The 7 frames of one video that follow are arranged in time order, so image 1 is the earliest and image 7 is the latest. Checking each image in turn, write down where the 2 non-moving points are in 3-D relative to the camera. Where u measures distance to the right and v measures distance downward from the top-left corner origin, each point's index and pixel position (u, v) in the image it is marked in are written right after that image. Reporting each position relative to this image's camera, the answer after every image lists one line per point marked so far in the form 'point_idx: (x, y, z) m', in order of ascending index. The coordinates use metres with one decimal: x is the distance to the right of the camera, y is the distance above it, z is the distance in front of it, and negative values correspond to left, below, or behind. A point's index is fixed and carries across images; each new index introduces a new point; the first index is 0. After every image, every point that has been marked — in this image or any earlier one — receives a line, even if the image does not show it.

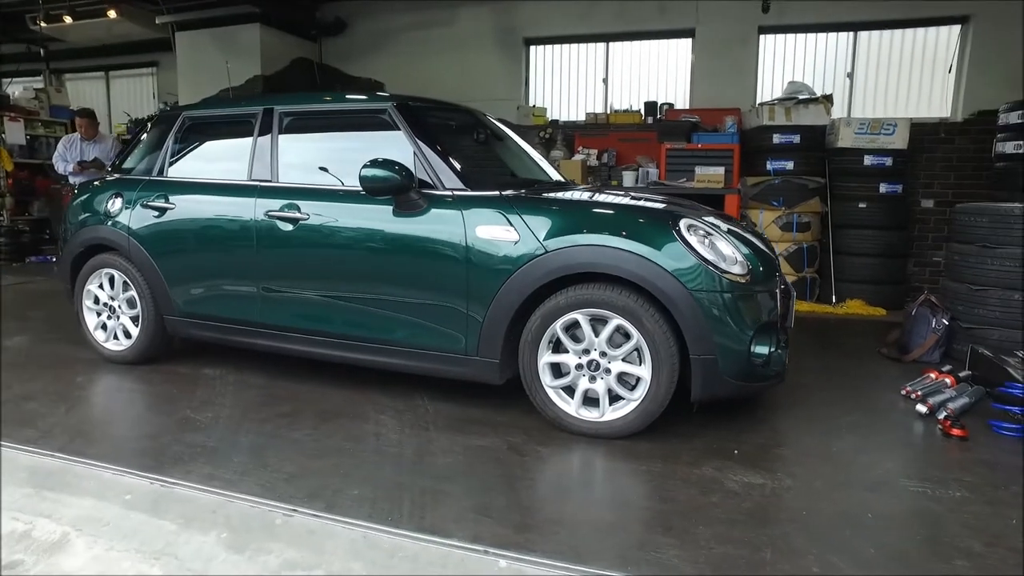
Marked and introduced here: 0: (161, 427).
0: (-1.6, -0.6, +3.2) m
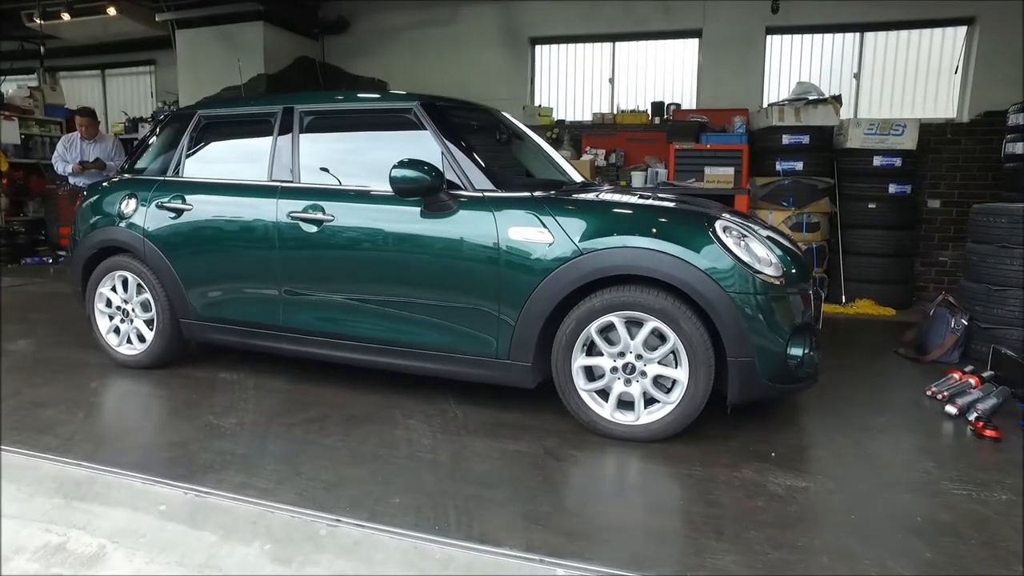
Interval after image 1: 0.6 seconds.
0: (-1.5, -0.7, +3.1) m
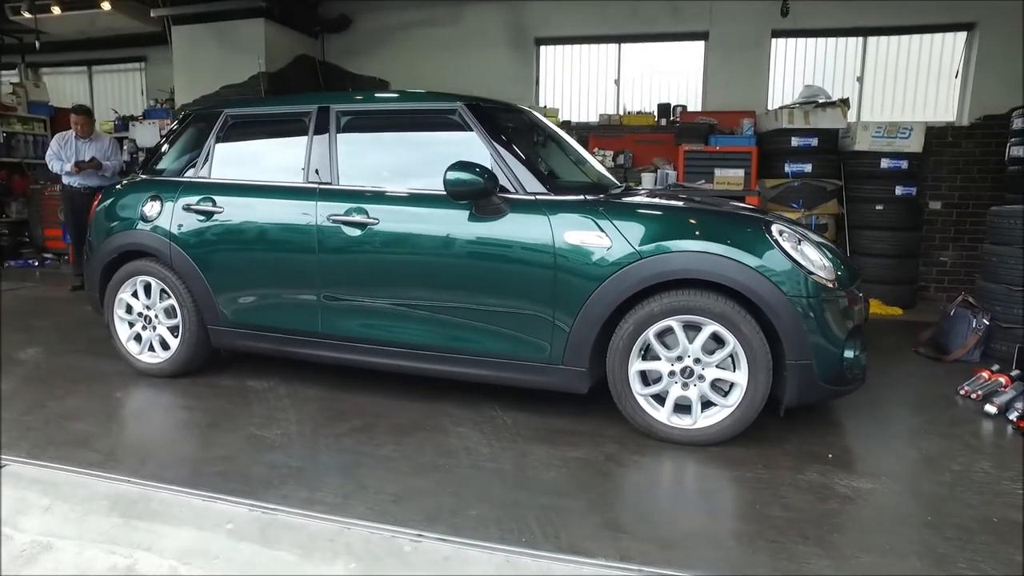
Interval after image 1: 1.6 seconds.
0: (-1.2, -0.7, +3.0) m
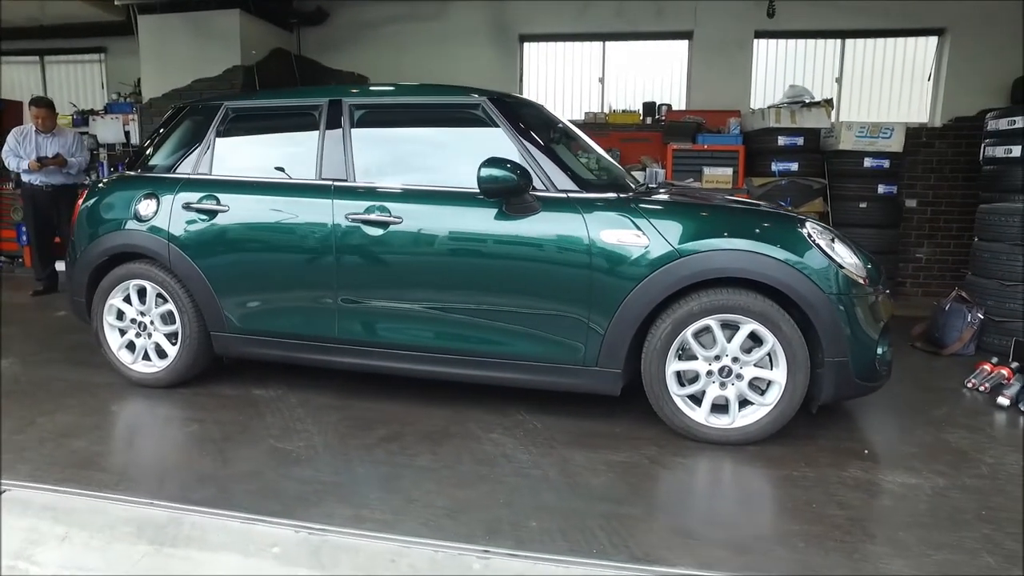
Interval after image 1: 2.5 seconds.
0: (-1.0, -0.7, +2.8) m
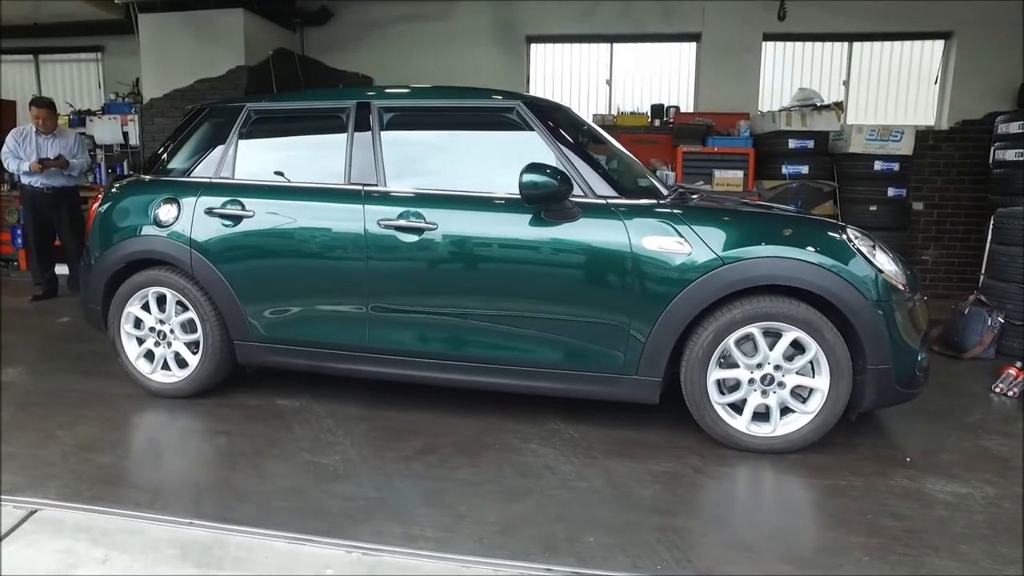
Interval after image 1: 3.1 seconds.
0: (-0.9, -0.7, +2.7) m
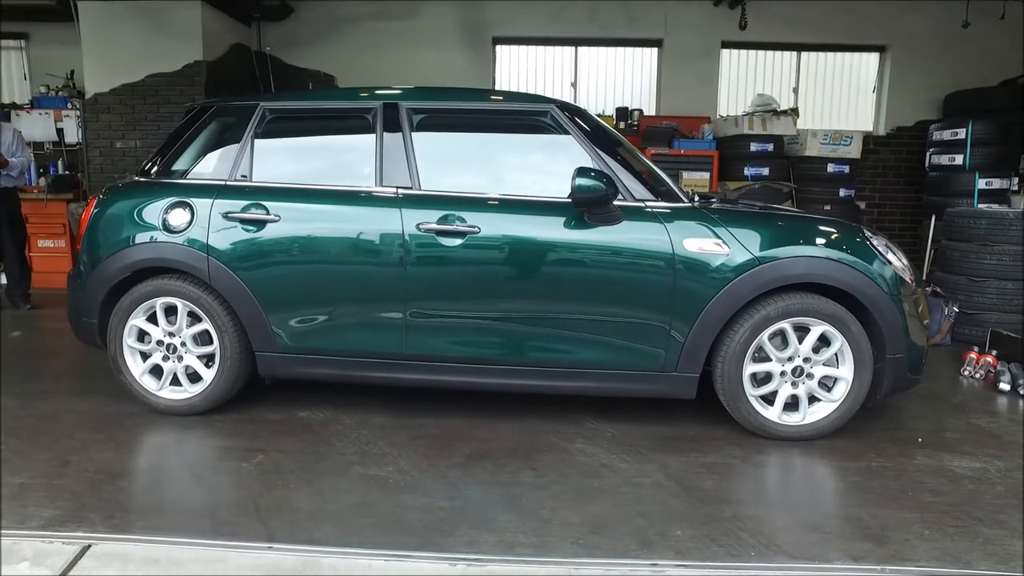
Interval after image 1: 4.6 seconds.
0: (-0.6, -0.8, +2.6) m
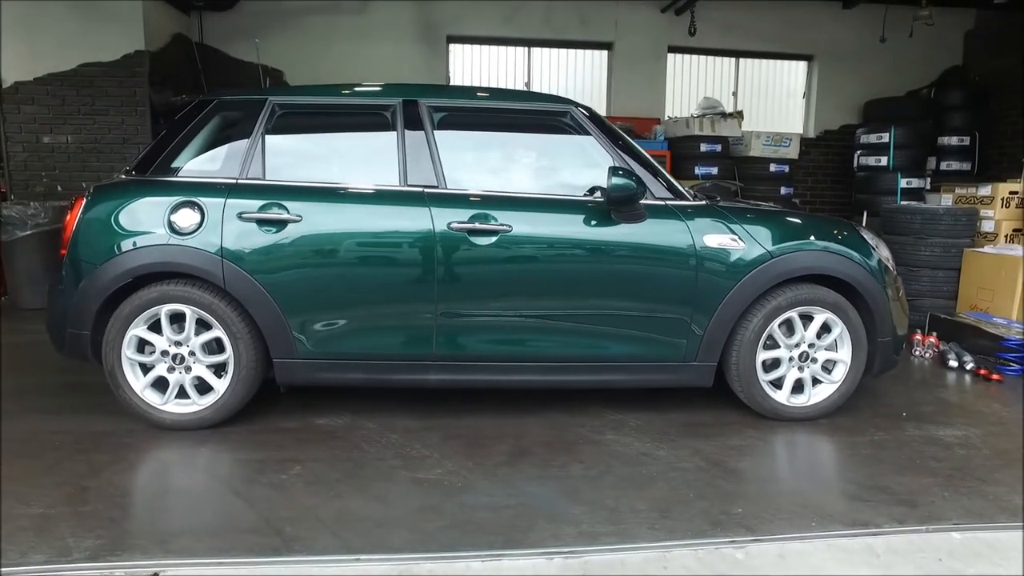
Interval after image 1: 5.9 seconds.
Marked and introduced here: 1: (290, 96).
0: (-0.4, -0.8, +2.6) m
1: (-1.0, +0.9, +3.2) m
